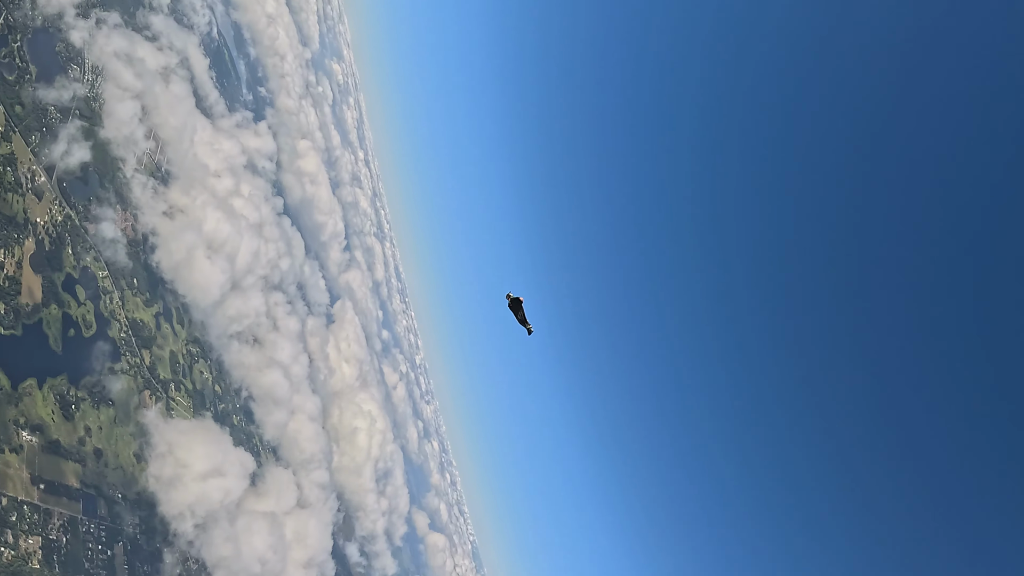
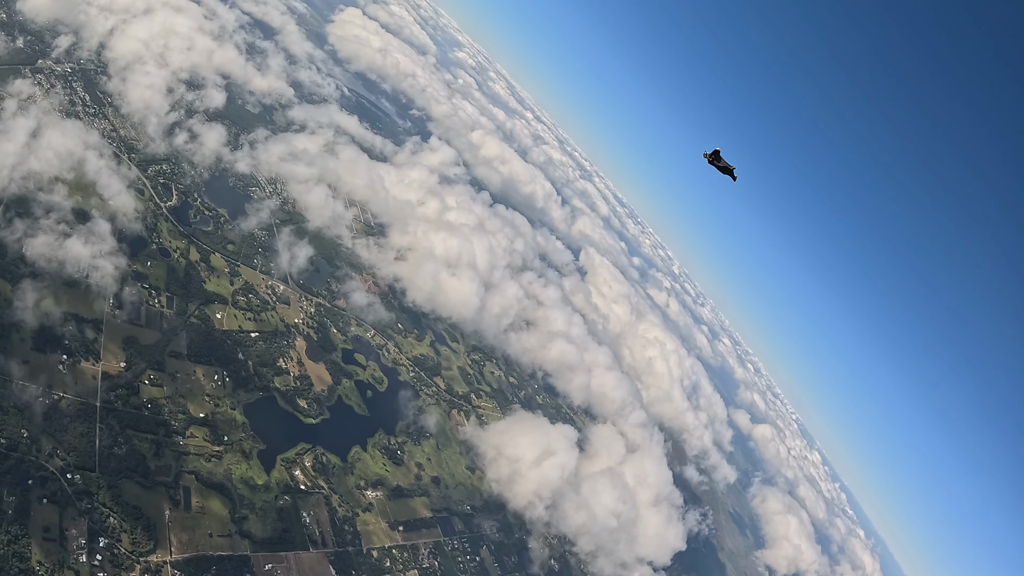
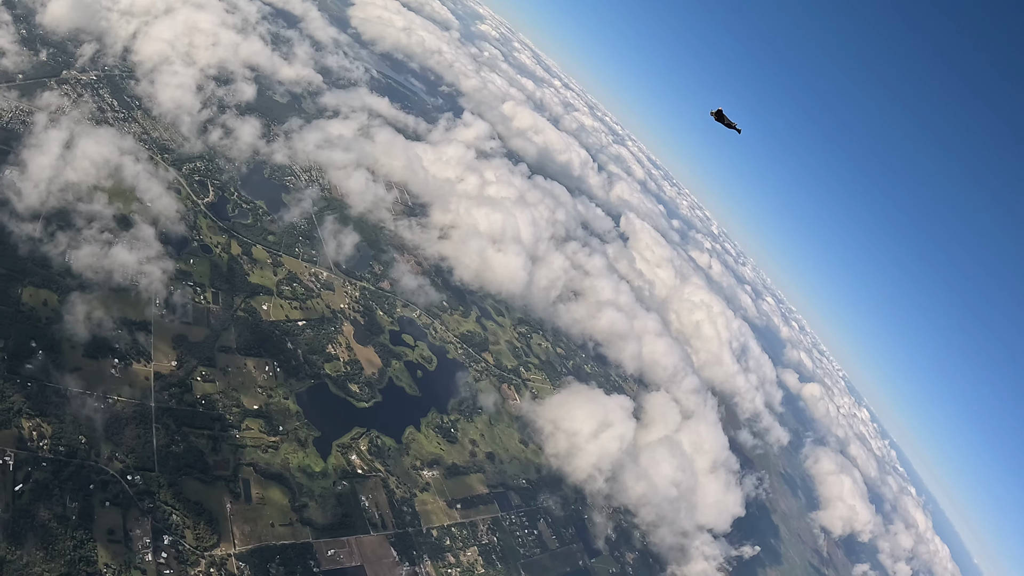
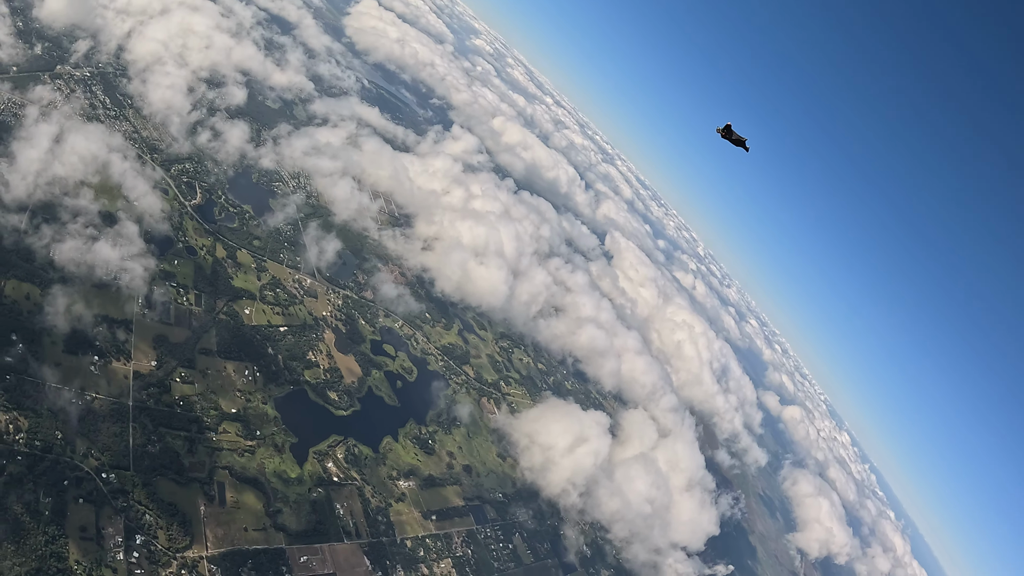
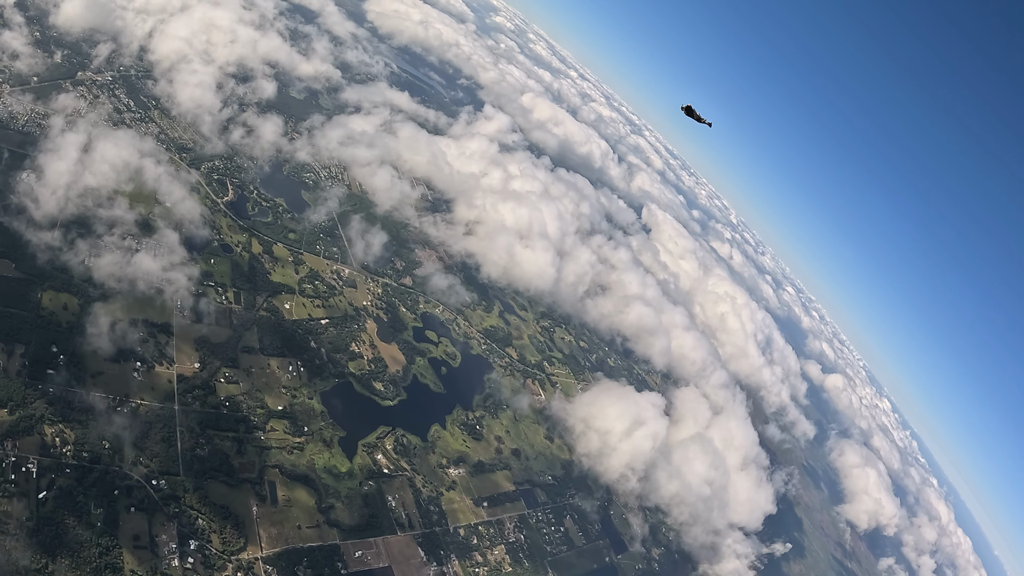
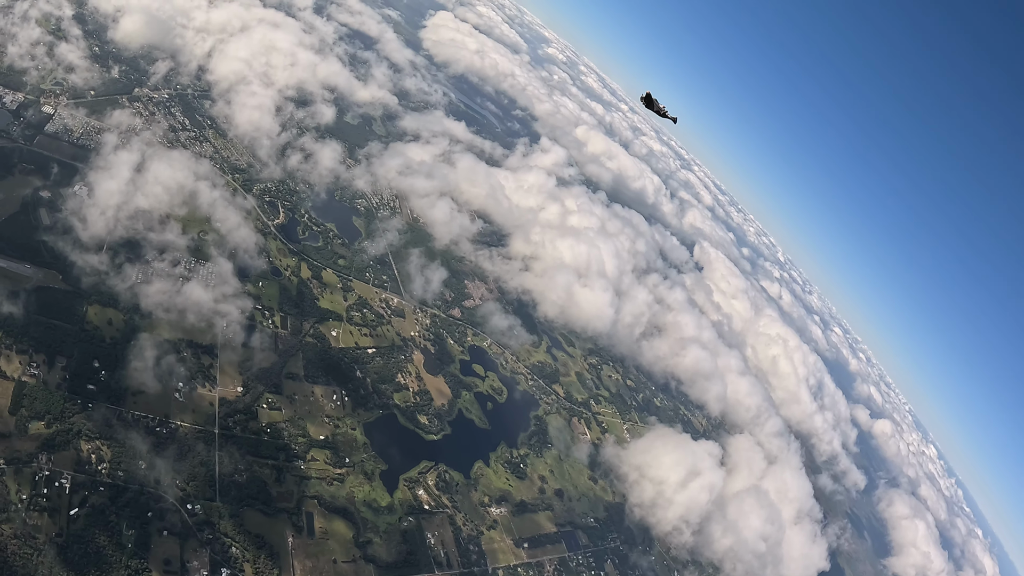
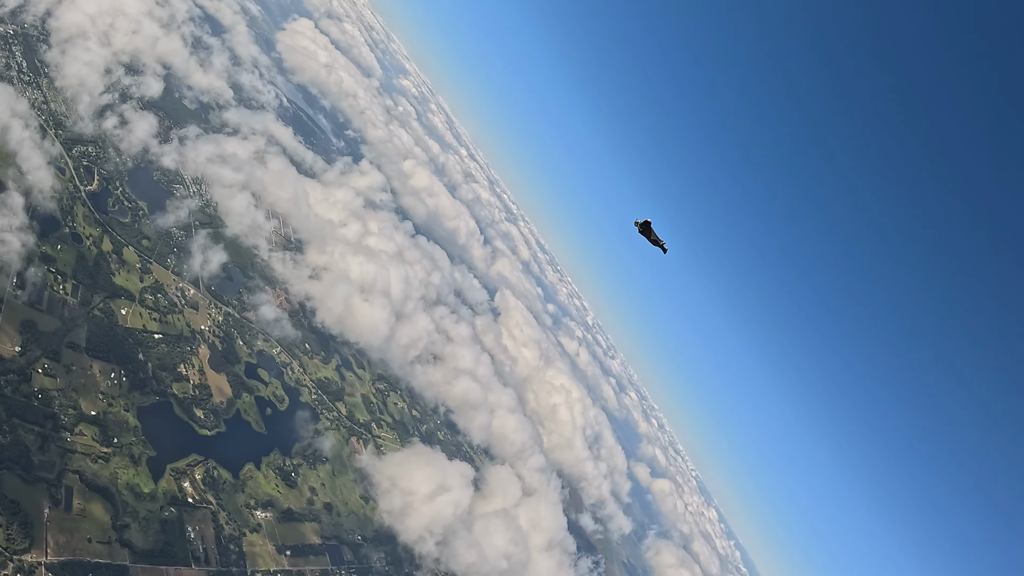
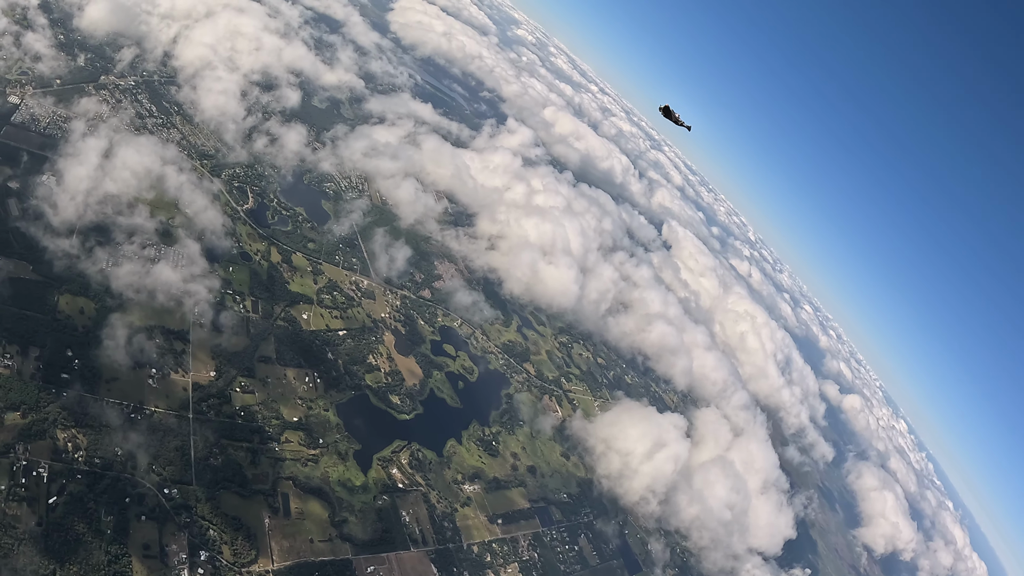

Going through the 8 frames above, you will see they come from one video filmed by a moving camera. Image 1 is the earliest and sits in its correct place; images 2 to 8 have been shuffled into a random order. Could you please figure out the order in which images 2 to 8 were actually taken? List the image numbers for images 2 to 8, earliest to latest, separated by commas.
7, 2, 4, 3, 5, 8, 6
